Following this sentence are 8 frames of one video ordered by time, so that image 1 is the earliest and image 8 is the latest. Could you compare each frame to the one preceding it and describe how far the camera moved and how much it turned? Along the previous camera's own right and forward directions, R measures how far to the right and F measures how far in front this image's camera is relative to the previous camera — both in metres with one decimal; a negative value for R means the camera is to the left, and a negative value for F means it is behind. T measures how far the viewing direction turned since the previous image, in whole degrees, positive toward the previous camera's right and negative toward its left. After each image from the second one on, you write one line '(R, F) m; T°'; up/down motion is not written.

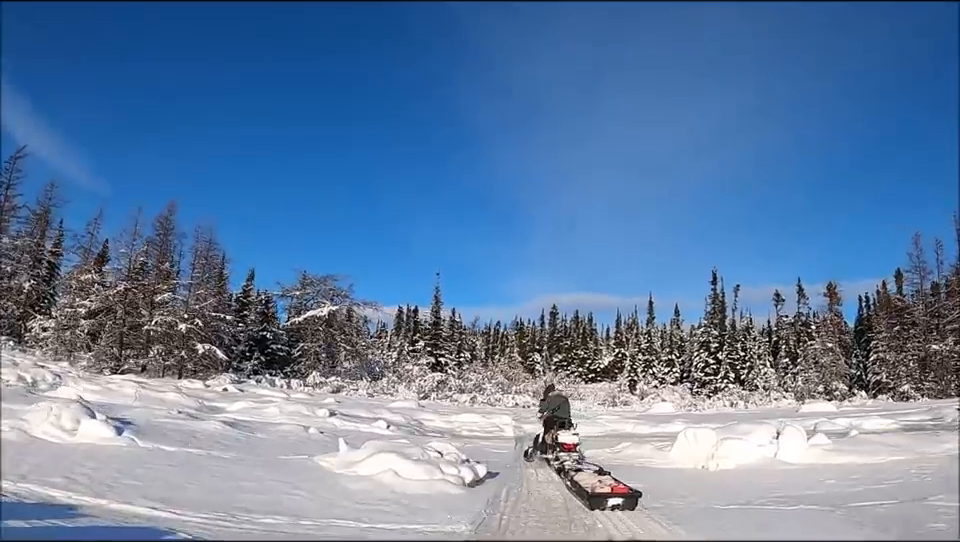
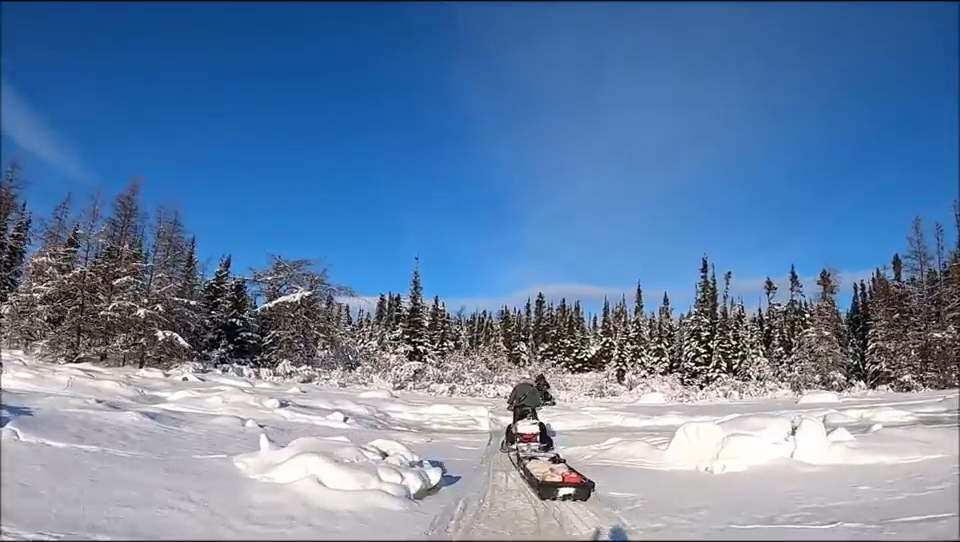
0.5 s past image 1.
(+0.5, +2.2) m; +1°
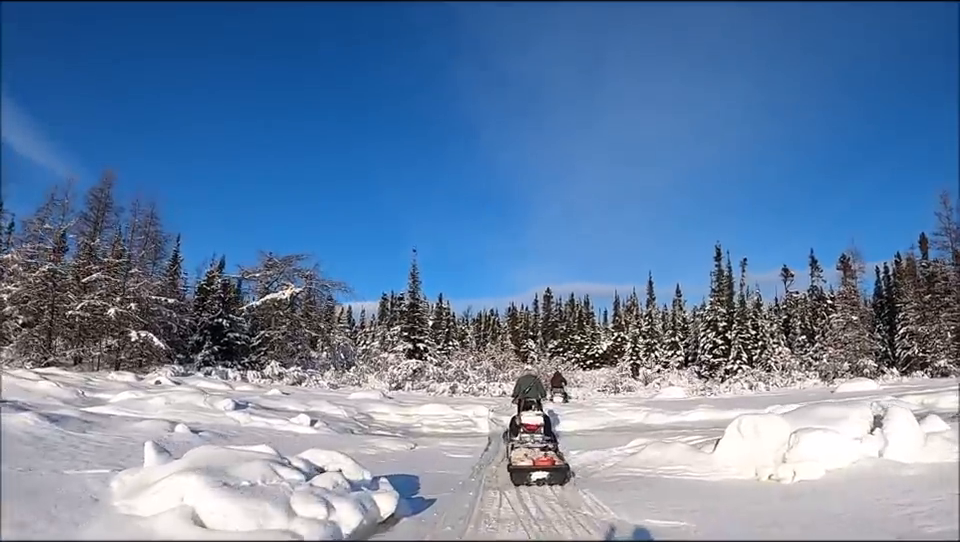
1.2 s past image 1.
(+0.3, +2.7) m; -1°
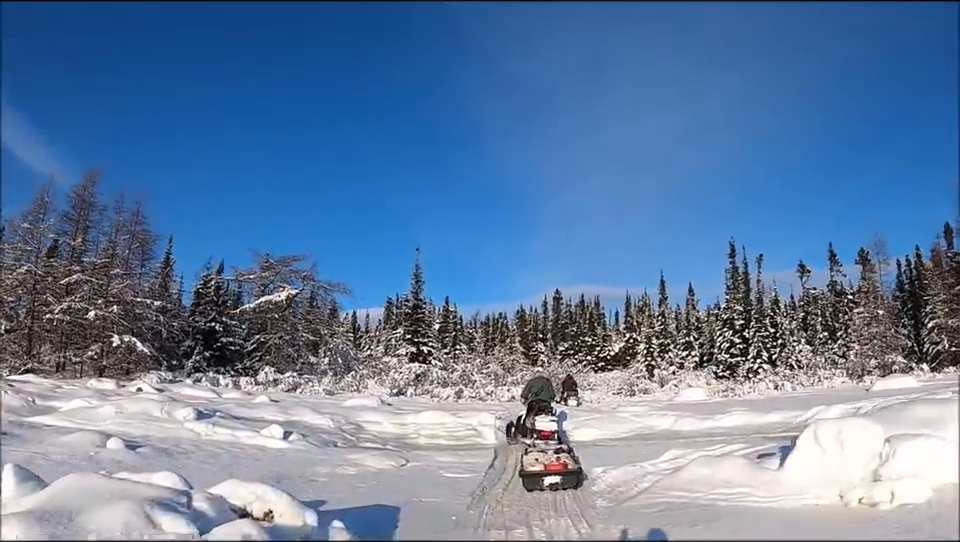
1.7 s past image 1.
(+0.1, +2.0) m; -1°
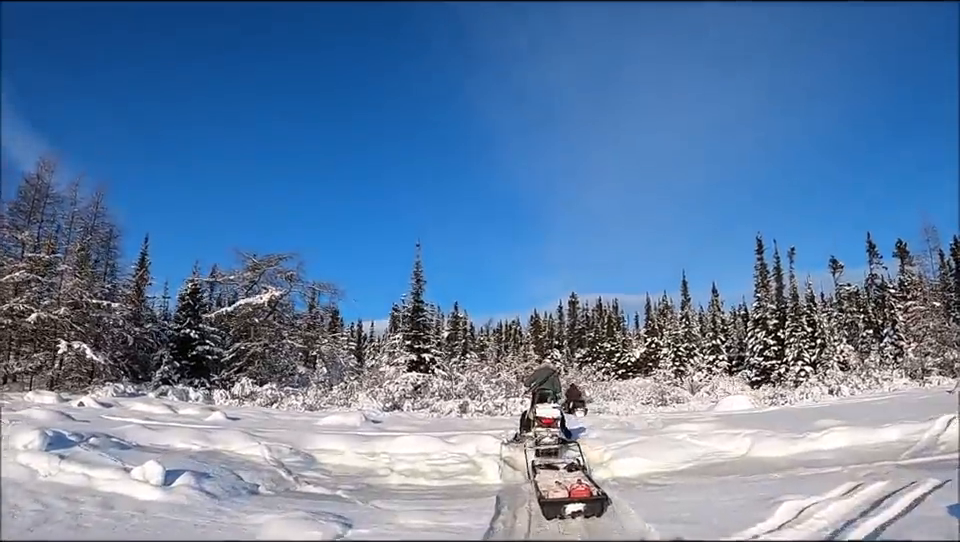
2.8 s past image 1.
(+0.3, +4.1) m; -1°
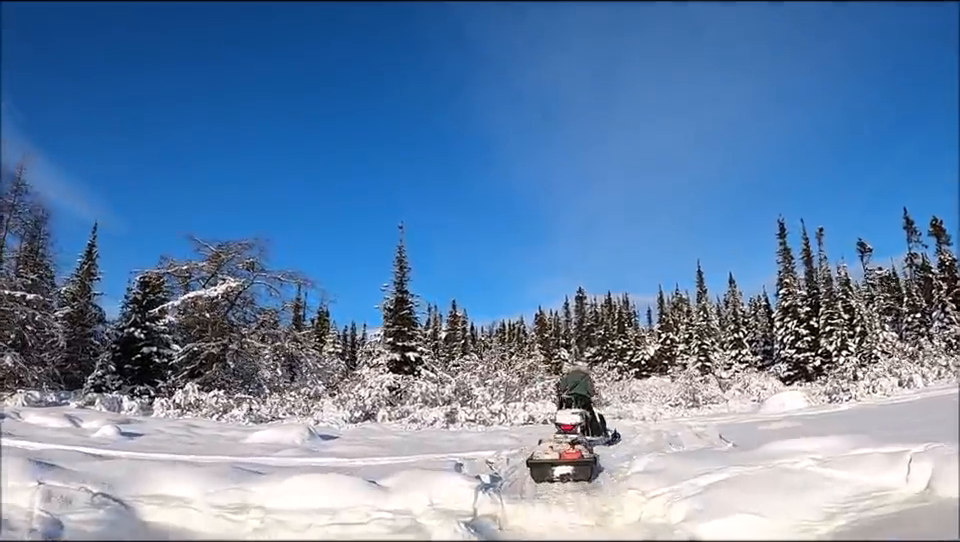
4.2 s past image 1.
(+0.5, +4.8) m; 0°
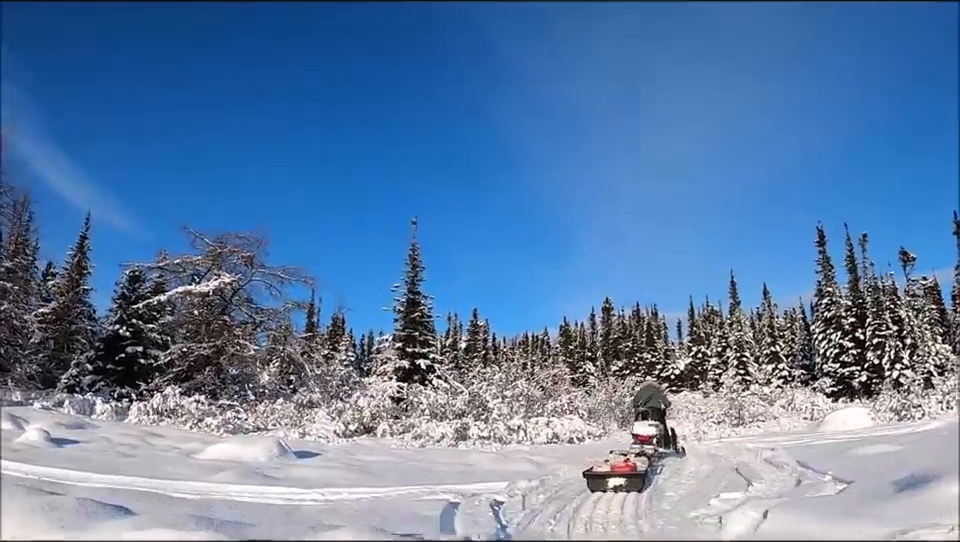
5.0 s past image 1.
(+0.2, +2.6) m; -2°
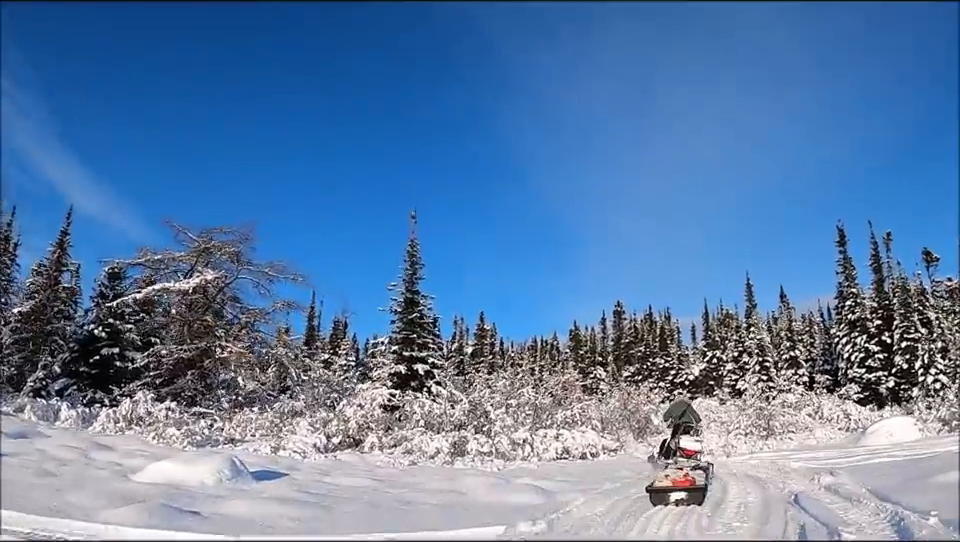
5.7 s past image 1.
(+0.2, +1.9) m; -1°
